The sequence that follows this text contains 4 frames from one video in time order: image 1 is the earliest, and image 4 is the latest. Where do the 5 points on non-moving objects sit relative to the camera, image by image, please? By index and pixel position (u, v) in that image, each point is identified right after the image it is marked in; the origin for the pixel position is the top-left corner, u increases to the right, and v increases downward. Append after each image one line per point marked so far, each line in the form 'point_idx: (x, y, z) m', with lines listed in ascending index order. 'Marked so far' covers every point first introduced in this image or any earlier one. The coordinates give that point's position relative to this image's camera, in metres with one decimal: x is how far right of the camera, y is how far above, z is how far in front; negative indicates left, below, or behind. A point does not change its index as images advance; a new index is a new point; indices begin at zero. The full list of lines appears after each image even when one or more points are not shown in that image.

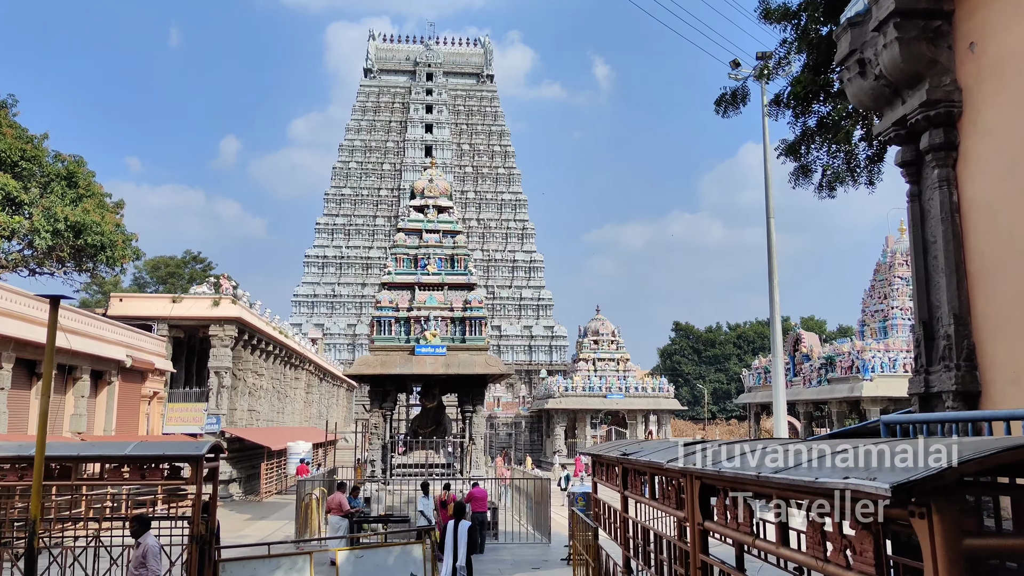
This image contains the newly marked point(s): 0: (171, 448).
0: (-3.5, -1.6, +7.5) m
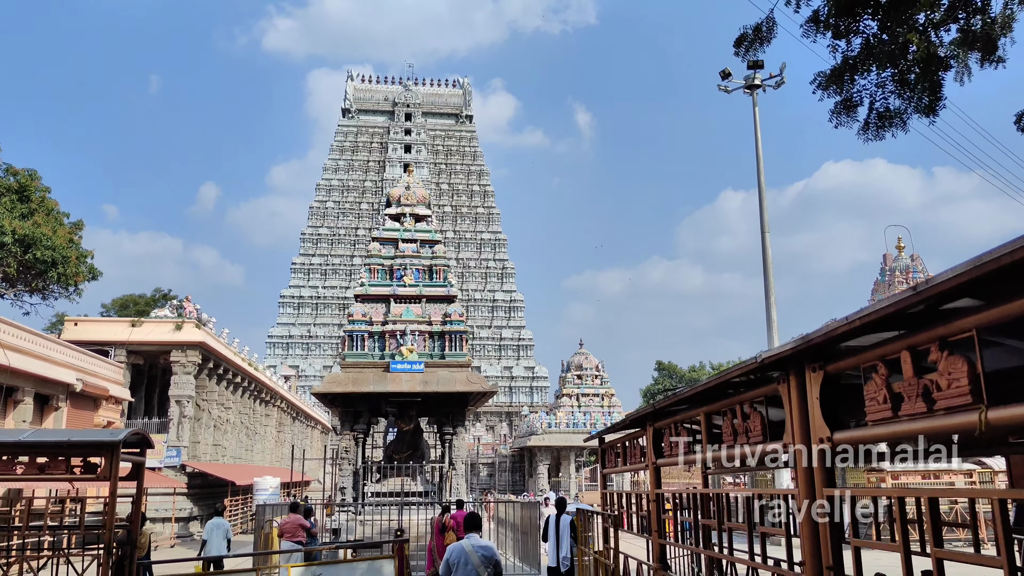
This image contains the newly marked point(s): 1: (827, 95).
0: (-3.6, -1.2, +6.0) m
1: (+2.8, +1.7, +6.5) m
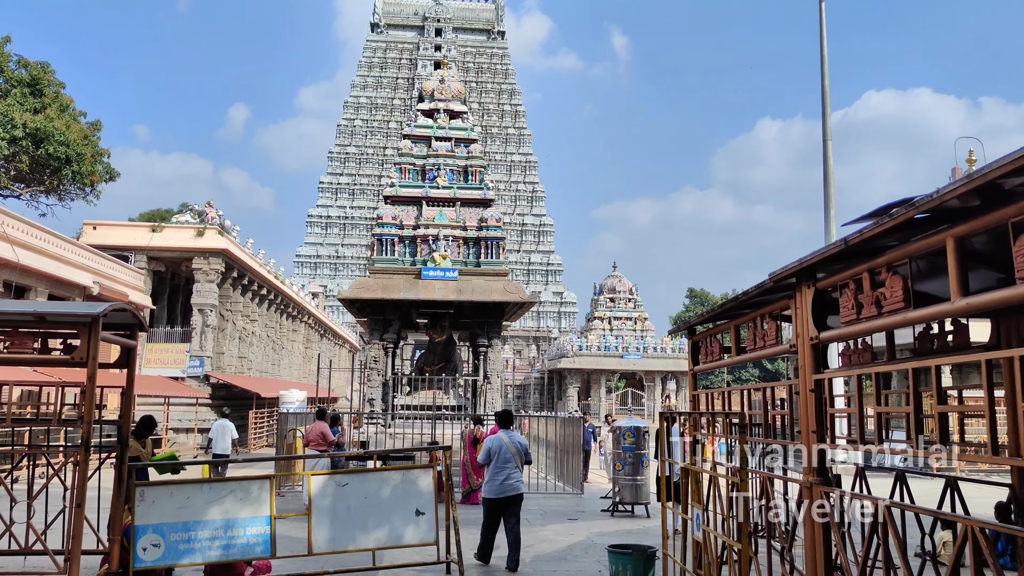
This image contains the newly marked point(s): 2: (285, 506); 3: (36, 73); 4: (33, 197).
0: (-3.1, -0.1, +4.9) m
1: (+3.3, +2.7, +4.8) m
2: (-2.8, -2.7, +9.0) m
3: (-12.3, +5.6, +18.9) m
4: (-12.9, +2.5, +19.6) m
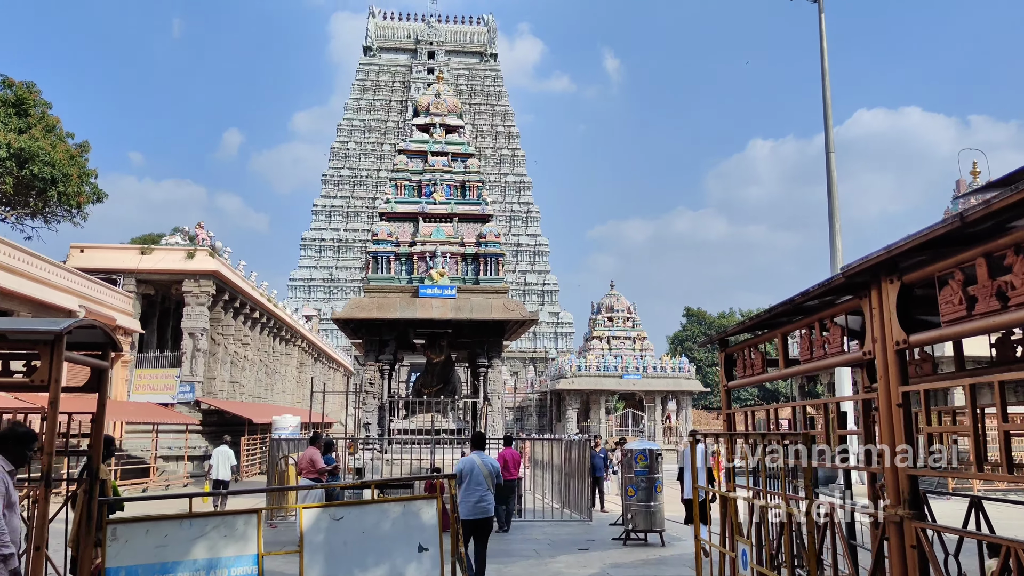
0: (-3.0, -0.2, +4.4) m
1: (+3.4, +2.7, +4.5) m
2: (-2.7, -2.9, +8.4) m
3: (-12.4, +5.0, +18.5) m
4: (-12.9, +1.8, +19.1) m
